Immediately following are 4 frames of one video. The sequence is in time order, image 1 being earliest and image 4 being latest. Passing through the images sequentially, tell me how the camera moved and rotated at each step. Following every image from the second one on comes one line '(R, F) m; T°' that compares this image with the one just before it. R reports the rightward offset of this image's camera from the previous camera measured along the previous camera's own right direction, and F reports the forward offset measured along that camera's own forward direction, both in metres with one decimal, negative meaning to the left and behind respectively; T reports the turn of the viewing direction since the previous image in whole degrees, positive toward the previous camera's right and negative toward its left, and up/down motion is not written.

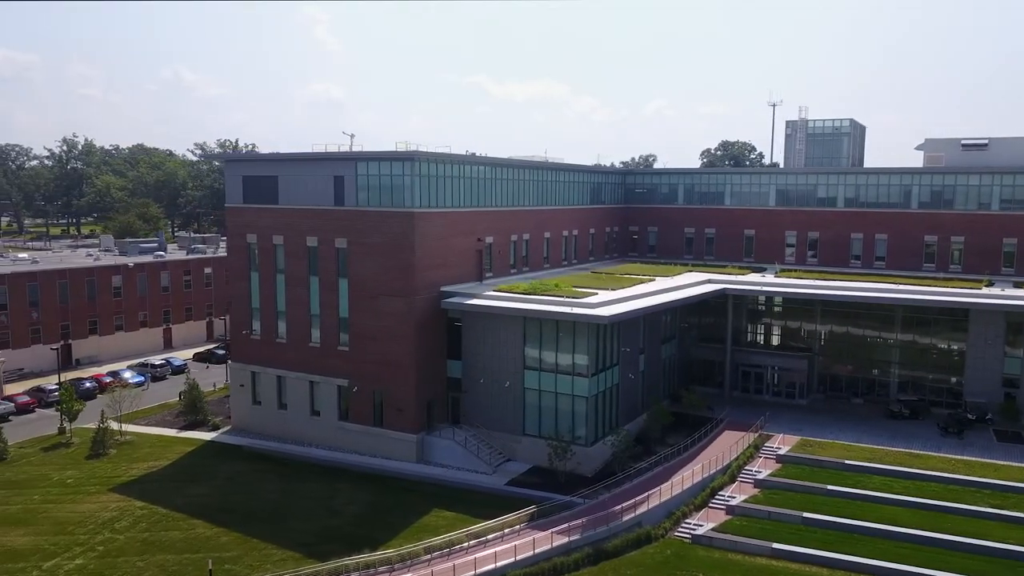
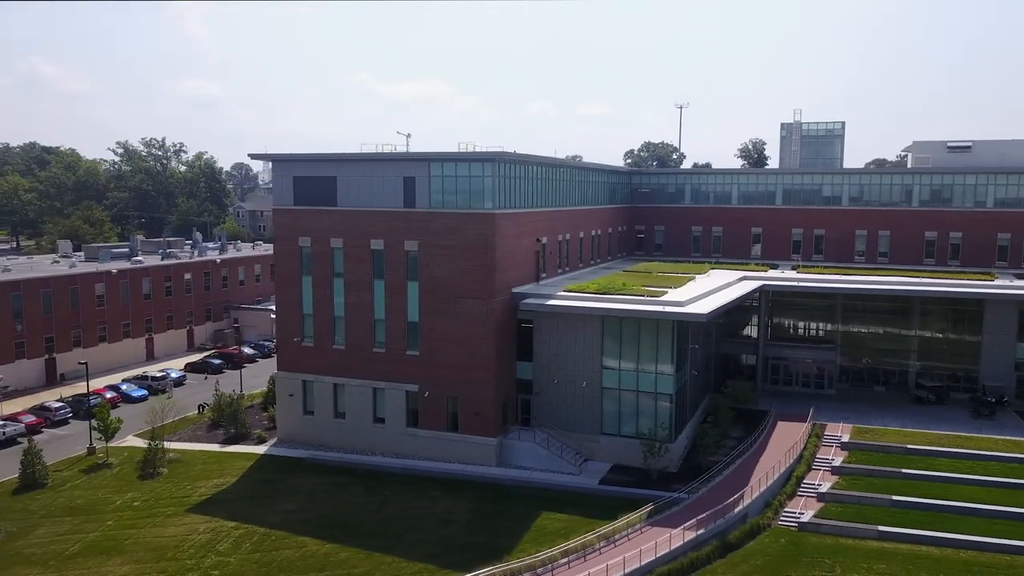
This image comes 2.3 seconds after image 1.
(-7.8, +0.6) m; +7°
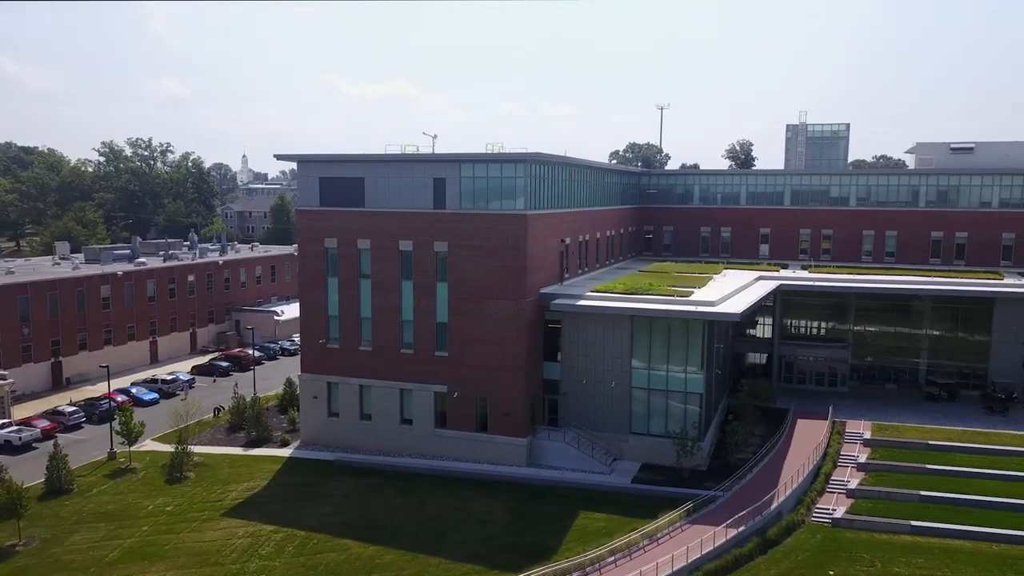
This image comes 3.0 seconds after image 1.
(-2.3, 0.0) m; +2°
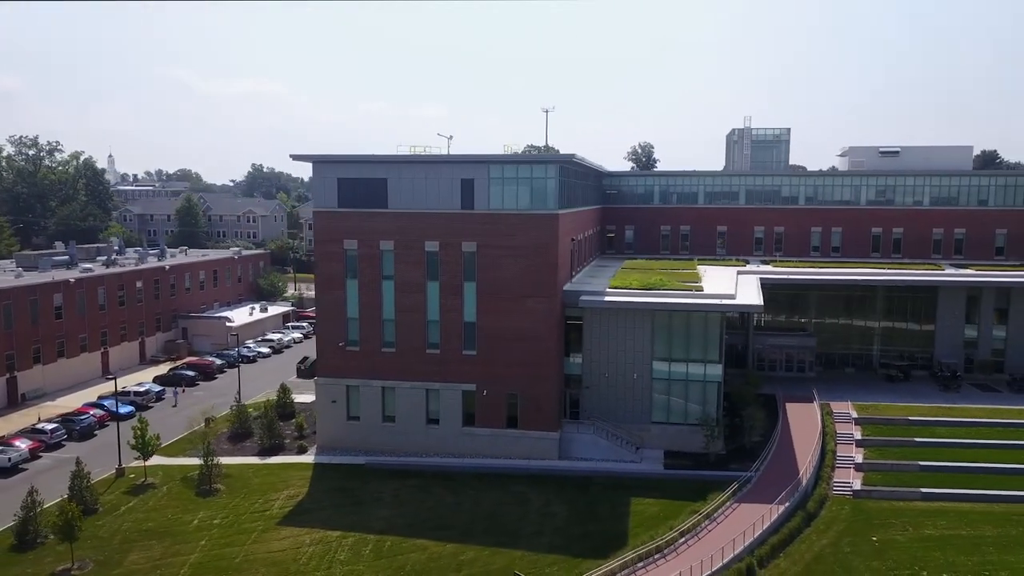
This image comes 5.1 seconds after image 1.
(-6.8, -0.3) m; +9°
